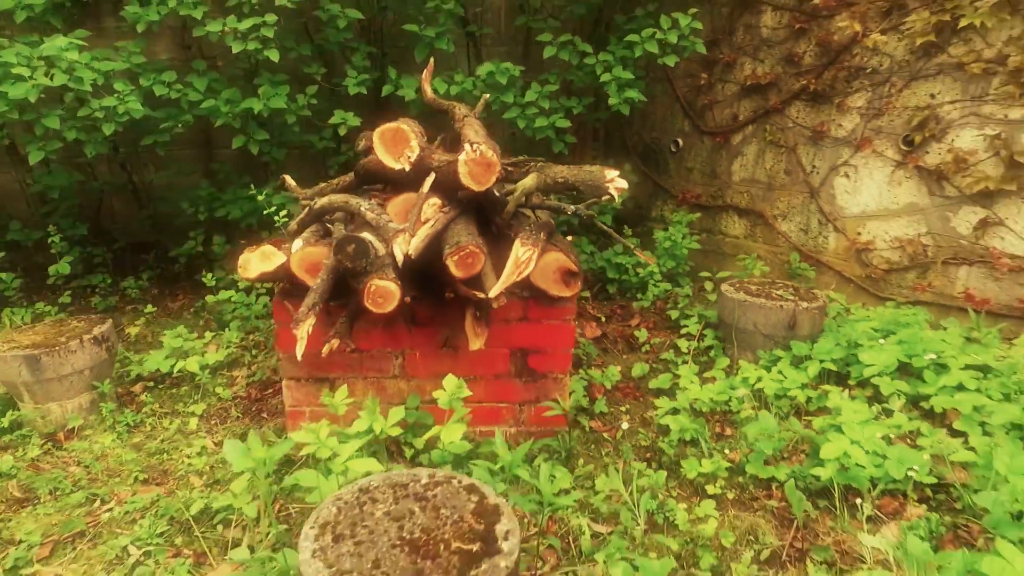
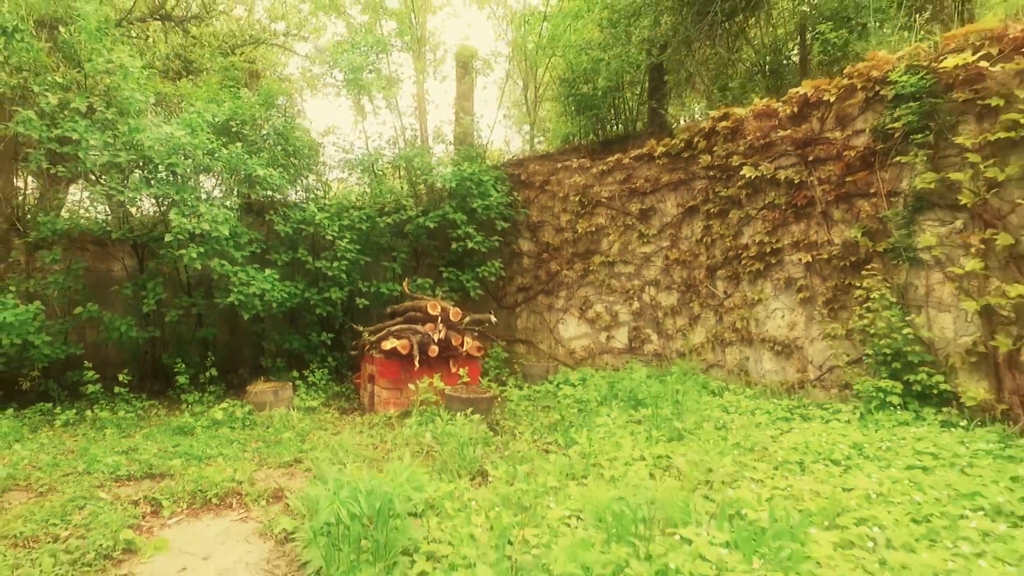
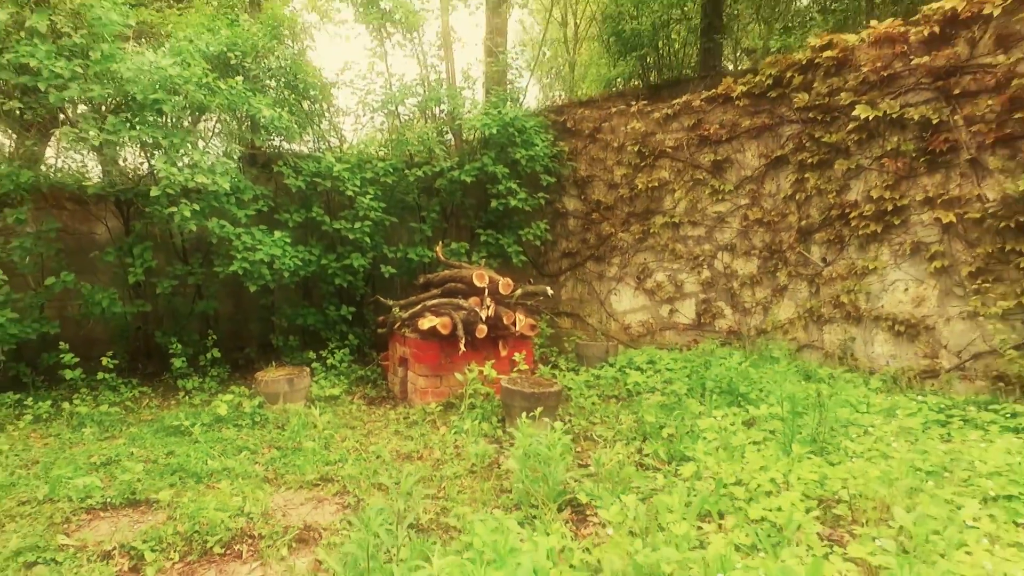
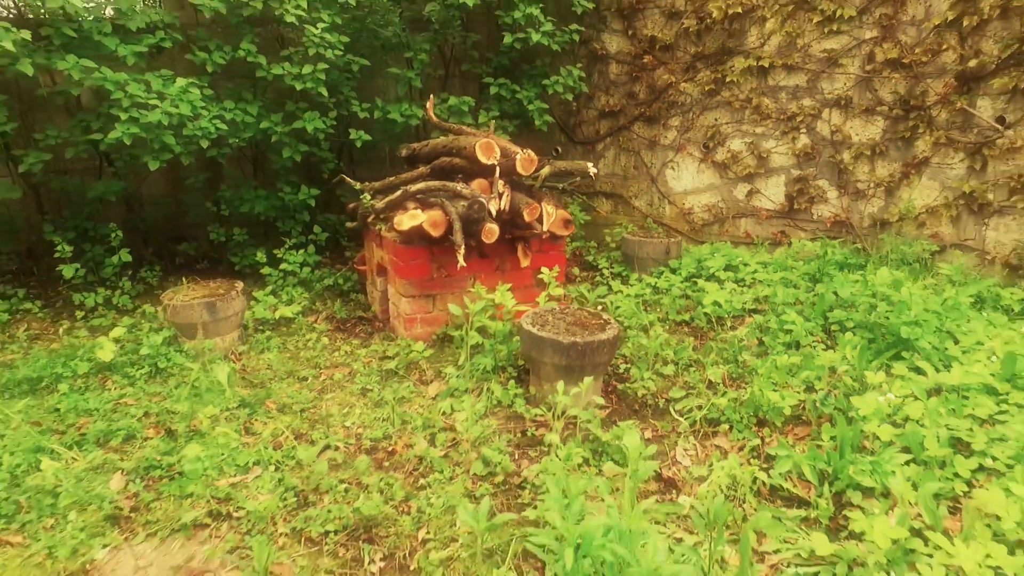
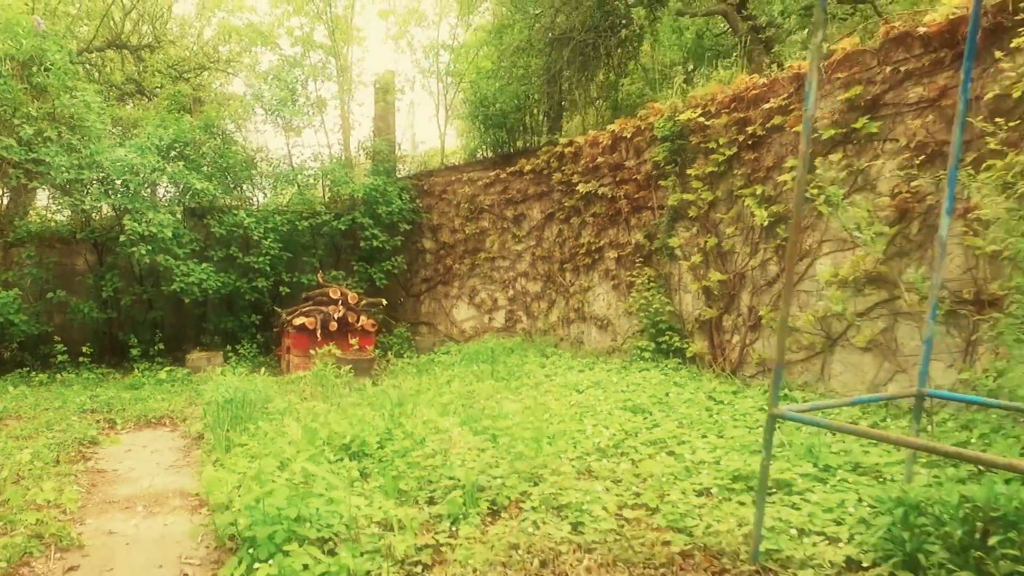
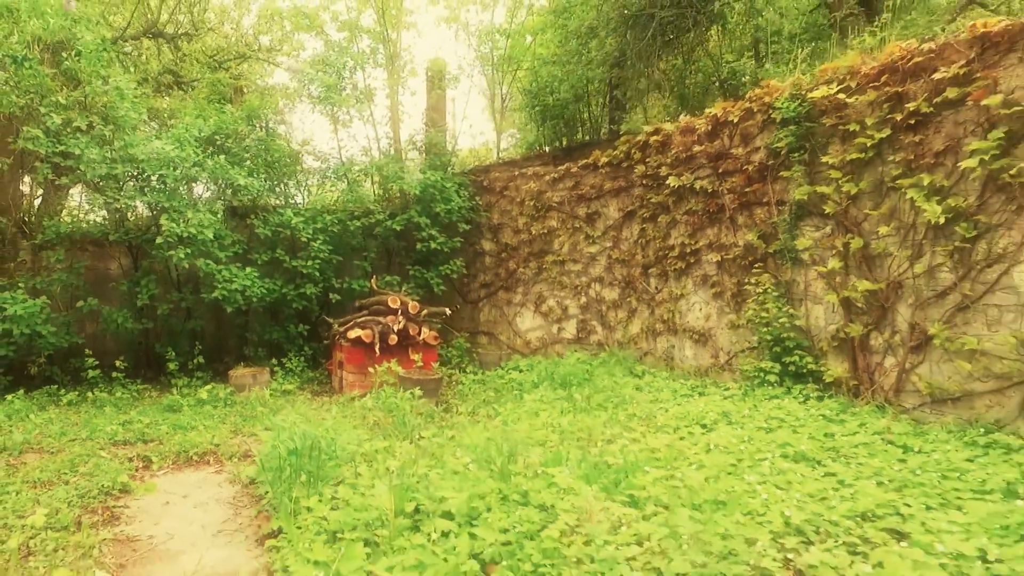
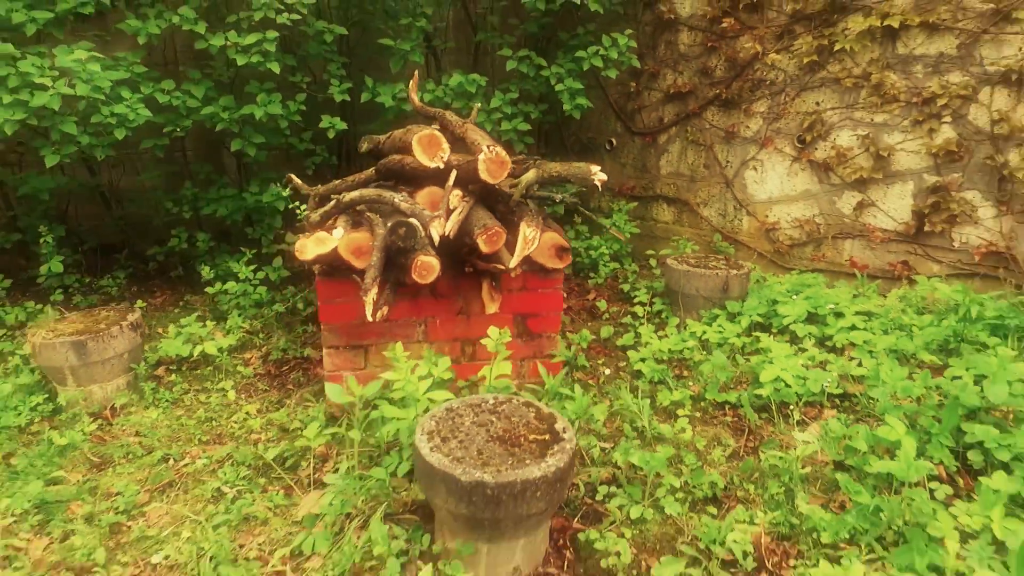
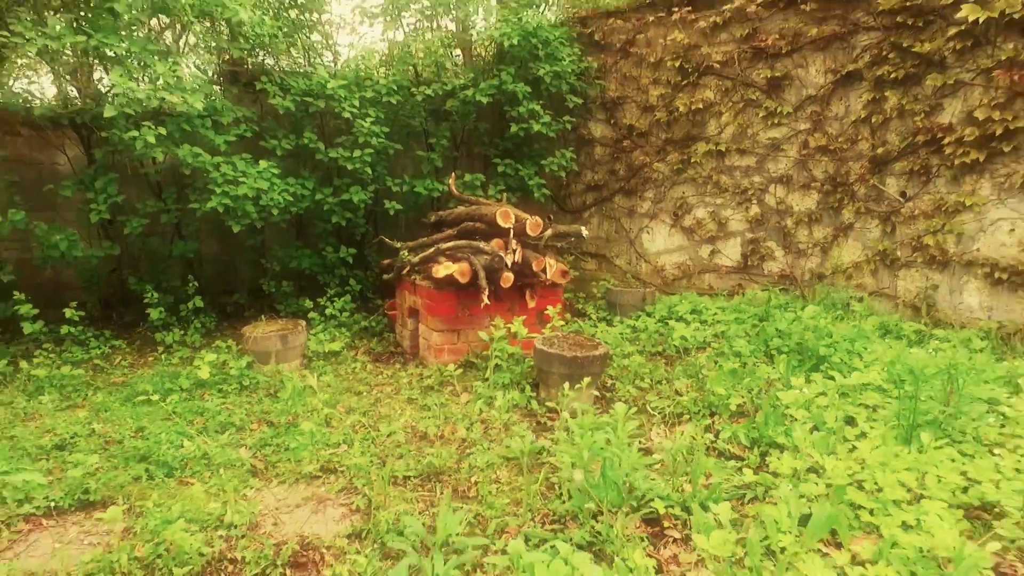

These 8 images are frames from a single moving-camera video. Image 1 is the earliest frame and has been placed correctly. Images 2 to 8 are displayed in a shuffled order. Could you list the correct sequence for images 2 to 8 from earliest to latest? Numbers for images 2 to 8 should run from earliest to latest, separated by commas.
7, 4, 8, 3, 2, 6, 5
